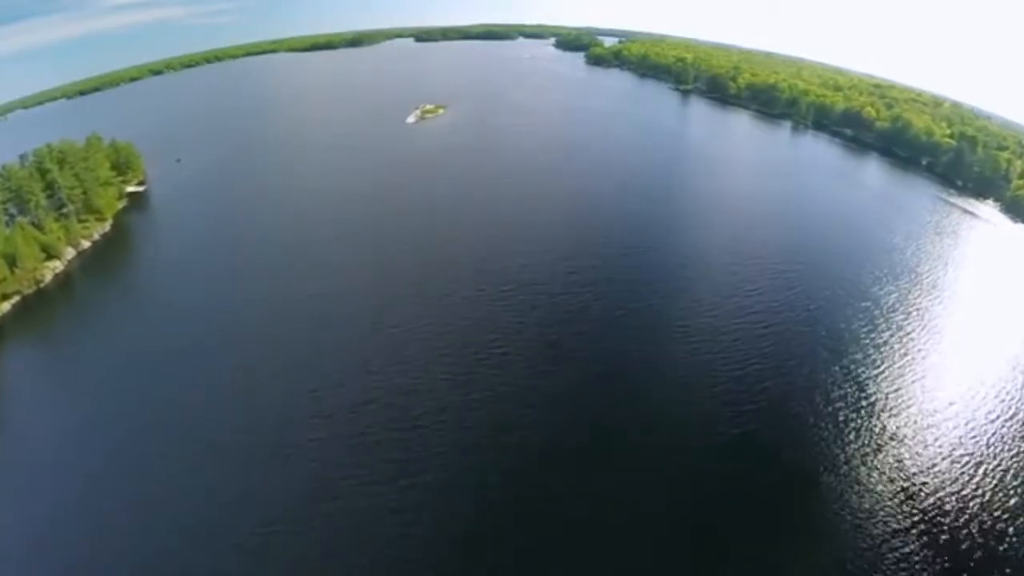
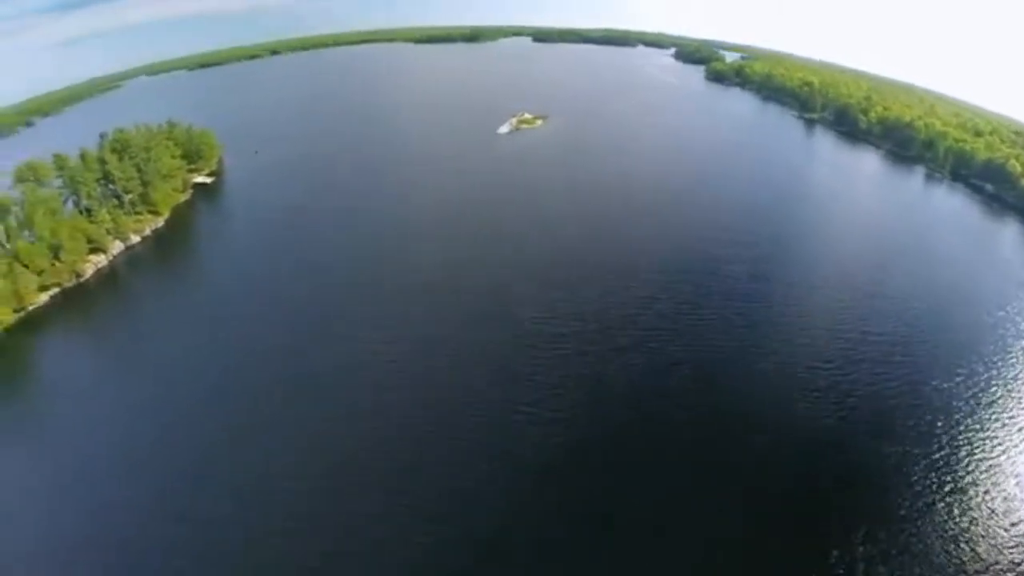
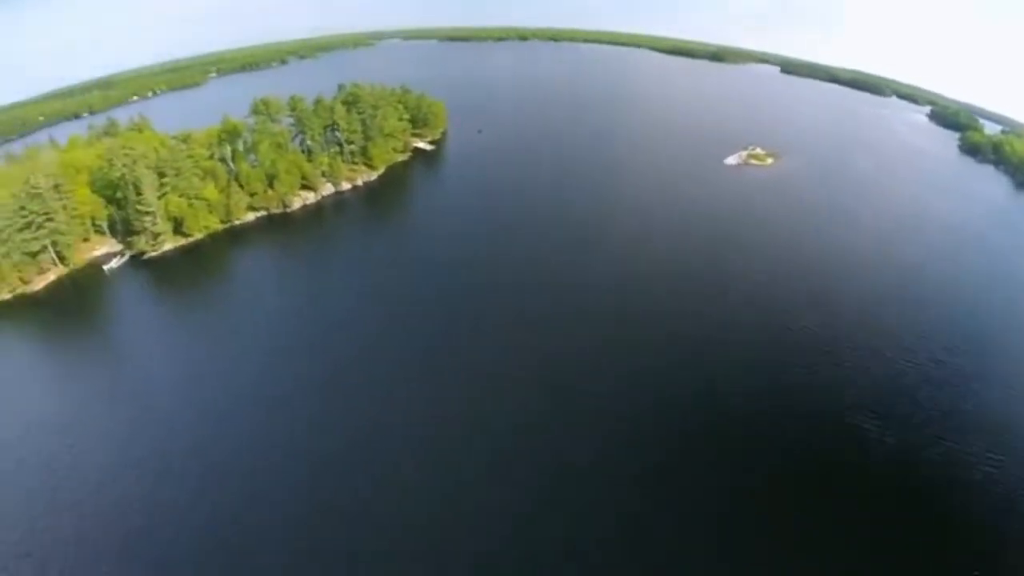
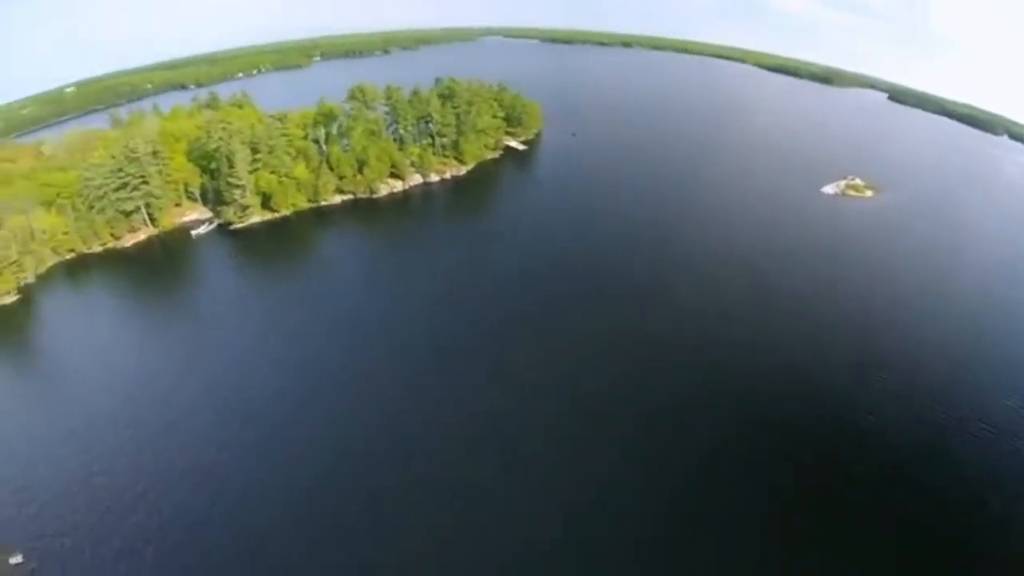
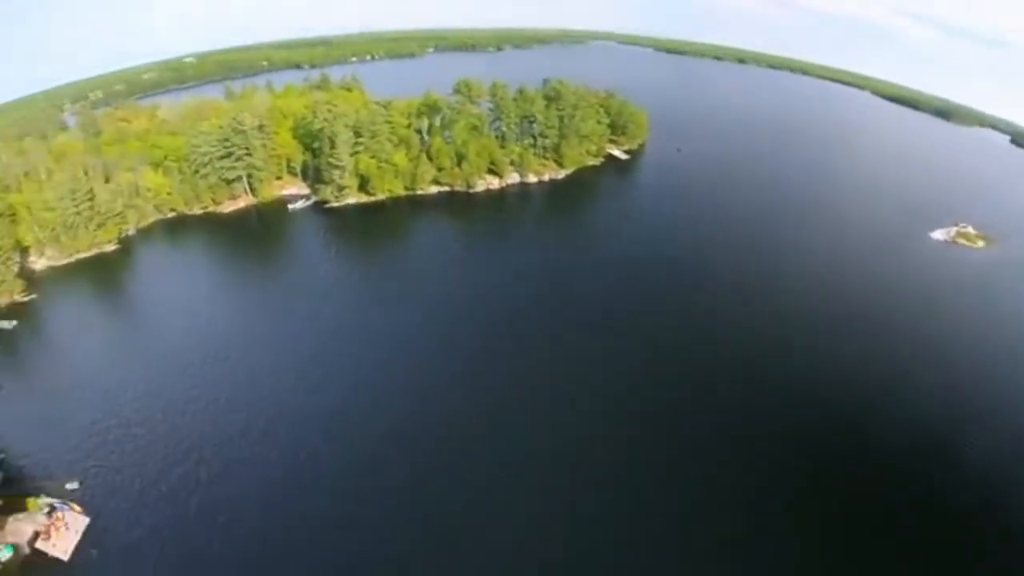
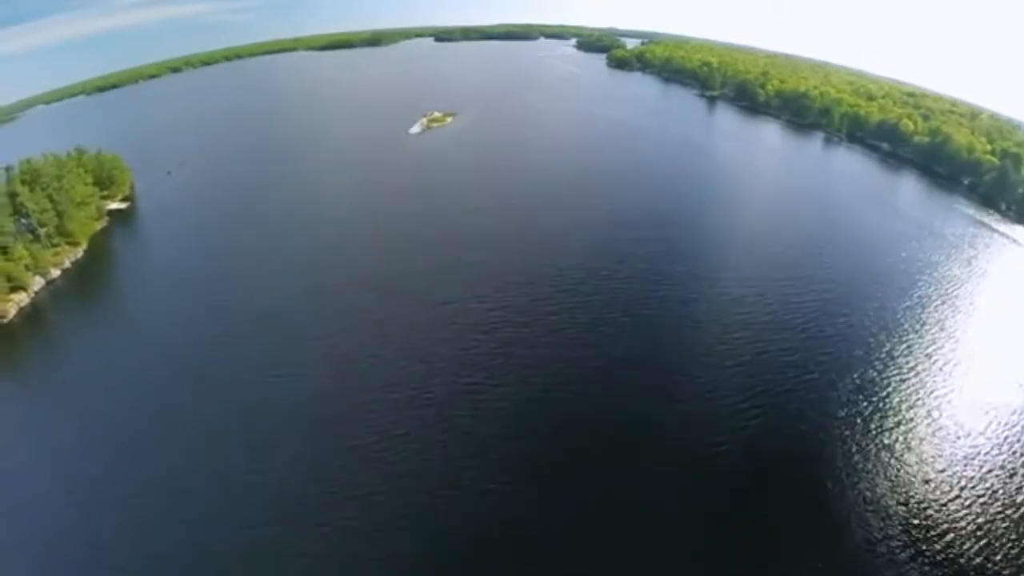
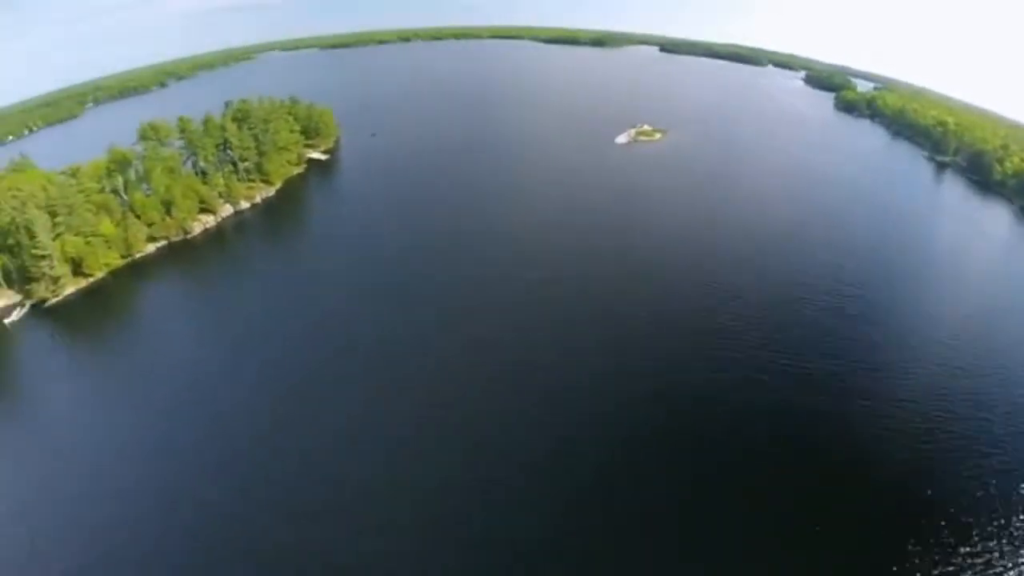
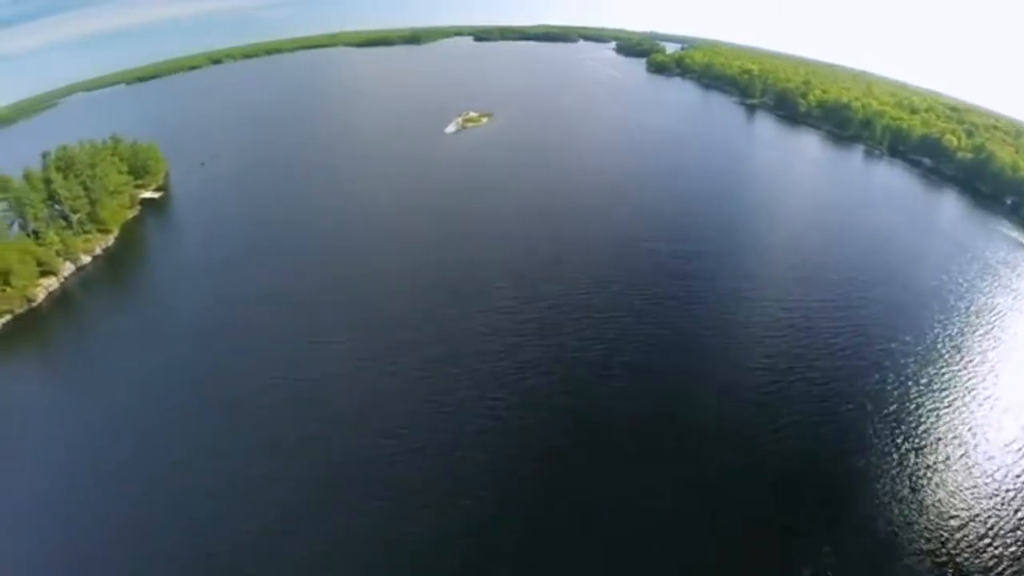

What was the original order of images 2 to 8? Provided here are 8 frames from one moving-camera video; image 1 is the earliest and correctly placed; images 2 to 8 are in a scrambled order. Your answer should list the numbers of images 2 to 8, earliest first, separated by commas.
6, 8, 2, 7, 3, 4, 5
